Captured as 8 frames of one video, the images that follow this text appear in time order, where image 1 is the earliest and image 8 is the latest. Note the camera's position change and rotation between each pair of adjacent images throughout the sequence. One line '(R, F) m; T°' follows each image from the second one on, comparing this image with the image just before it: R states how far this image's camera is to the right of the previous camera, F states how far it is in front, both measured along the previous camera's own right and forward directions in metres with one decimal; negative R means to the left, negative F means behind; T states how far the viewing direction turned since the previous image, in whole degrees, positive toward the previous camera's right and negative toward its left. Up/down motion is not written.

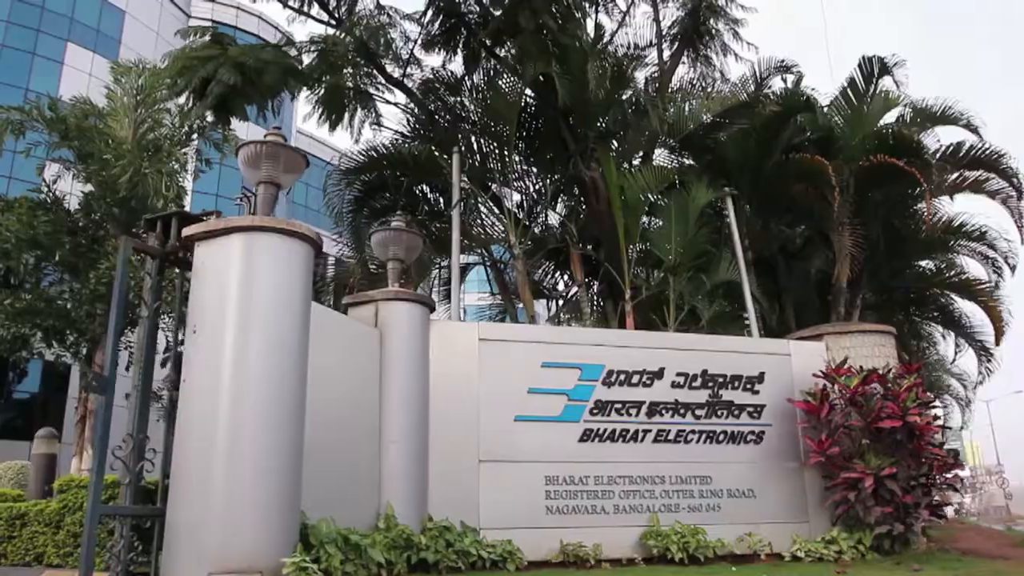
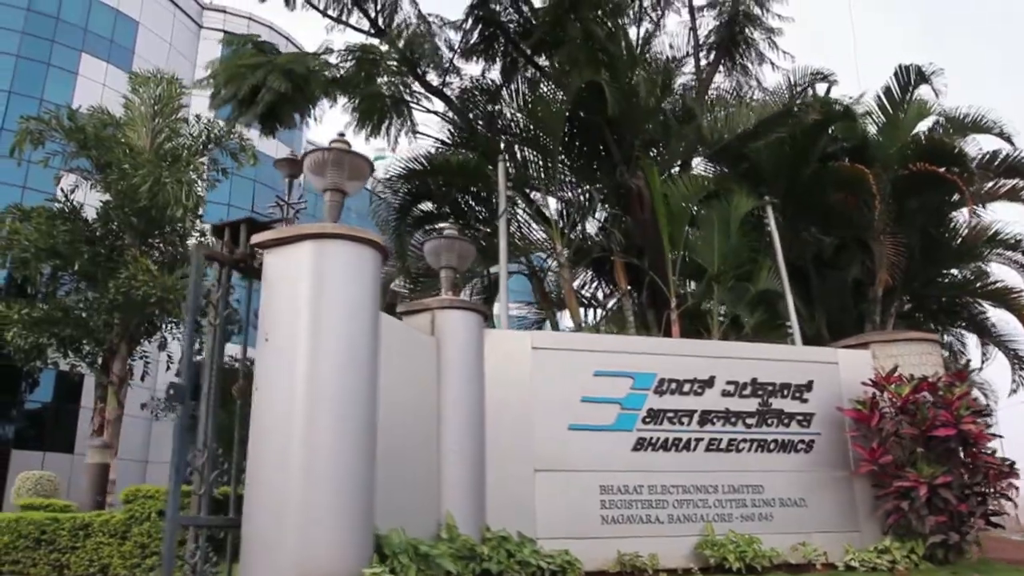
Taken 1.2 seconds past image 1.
(-0.5, 0.0) m; 0°
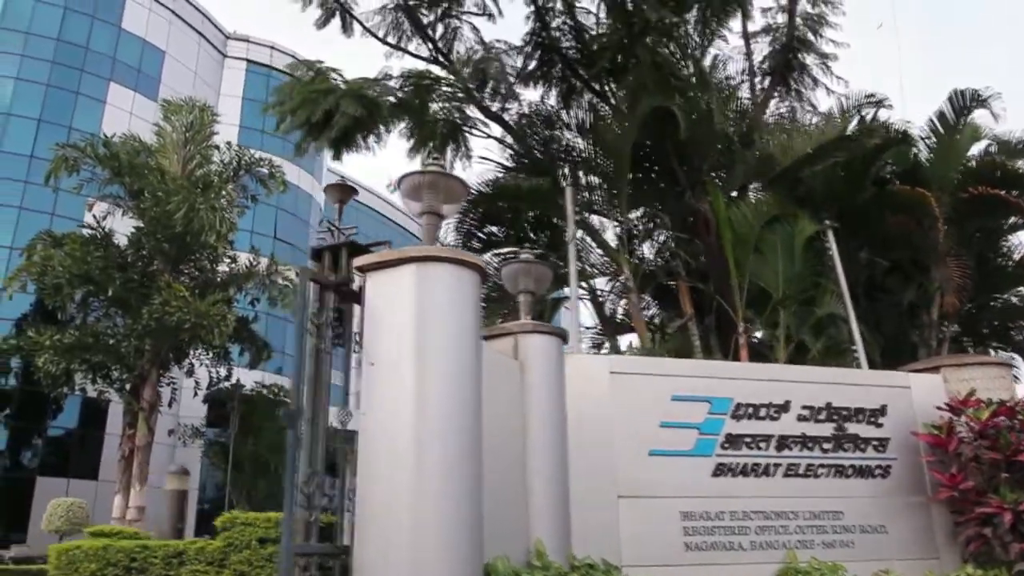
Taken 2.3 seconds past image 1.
(-0.7, 0.0) m; 0°
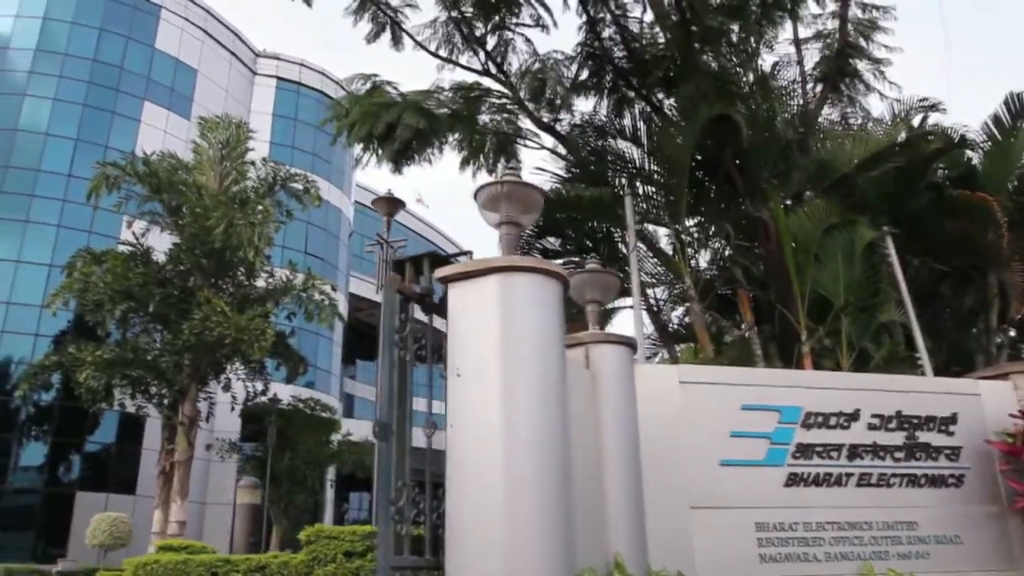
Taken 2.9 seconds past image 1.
(-0.5, 0.0) m; -1°
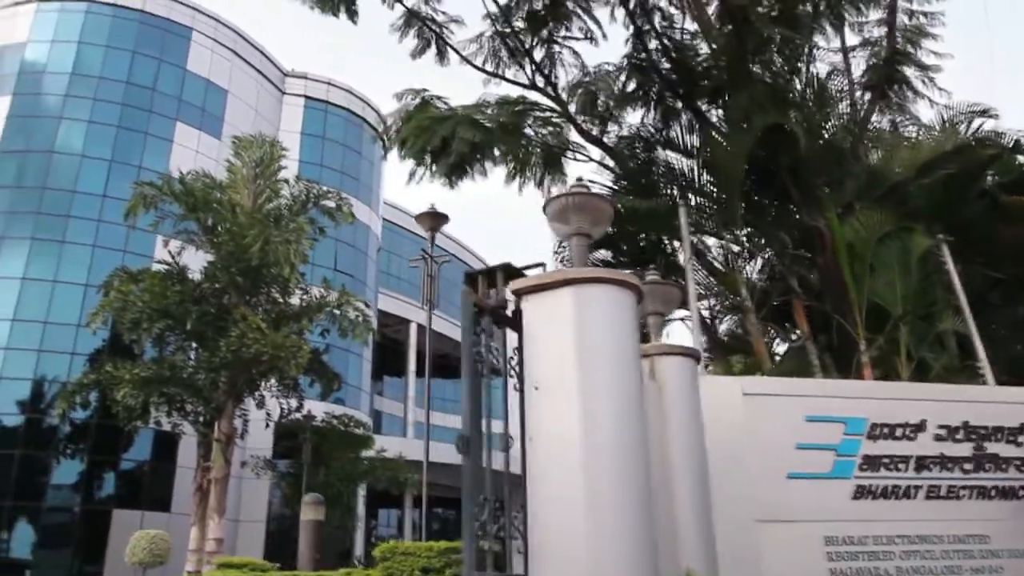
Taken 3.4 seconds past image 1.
(-0.4, 0.0) m; -1°
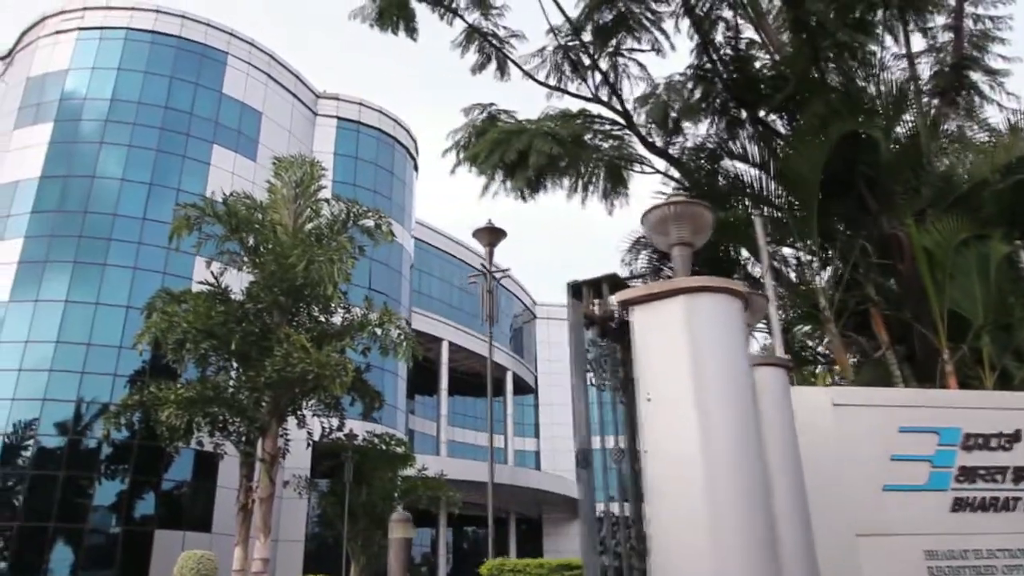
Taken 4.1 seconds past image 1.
(-0.6, +0.1) m; -1°
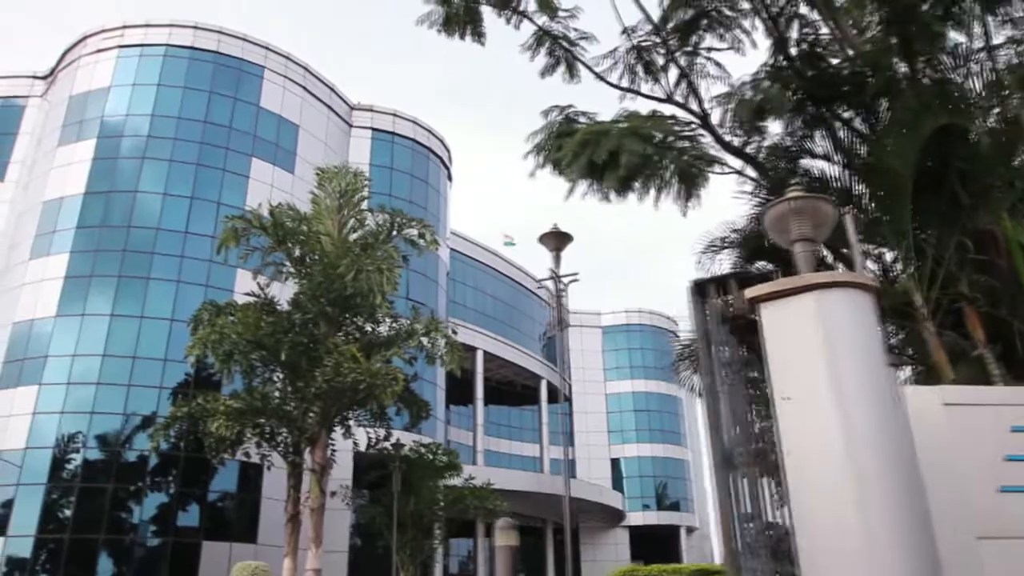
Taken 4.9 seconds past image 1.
(-0.7, +0.1) m; -1°
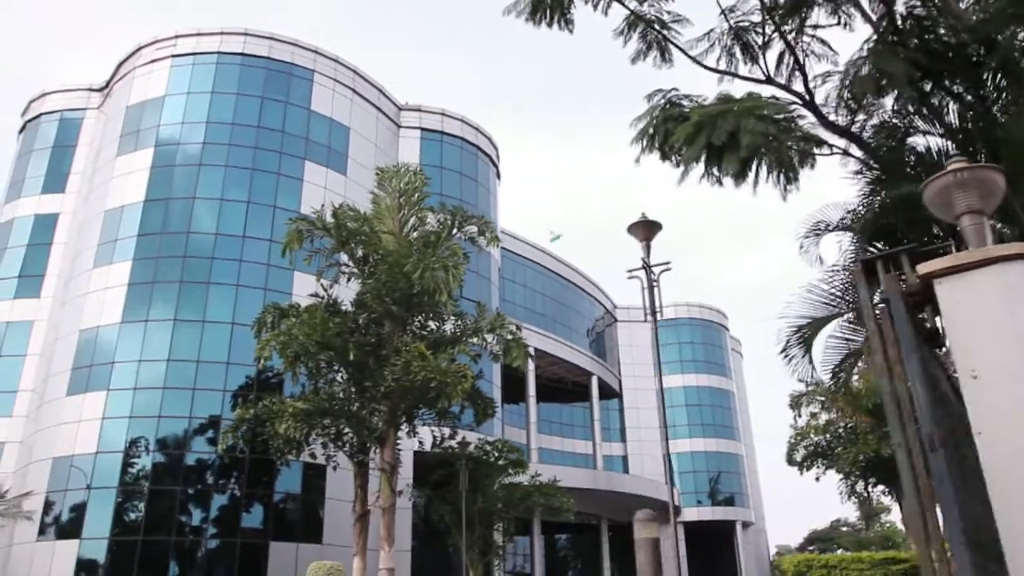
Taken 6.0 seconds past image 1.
(-0.8, +0.1) m; -2°
